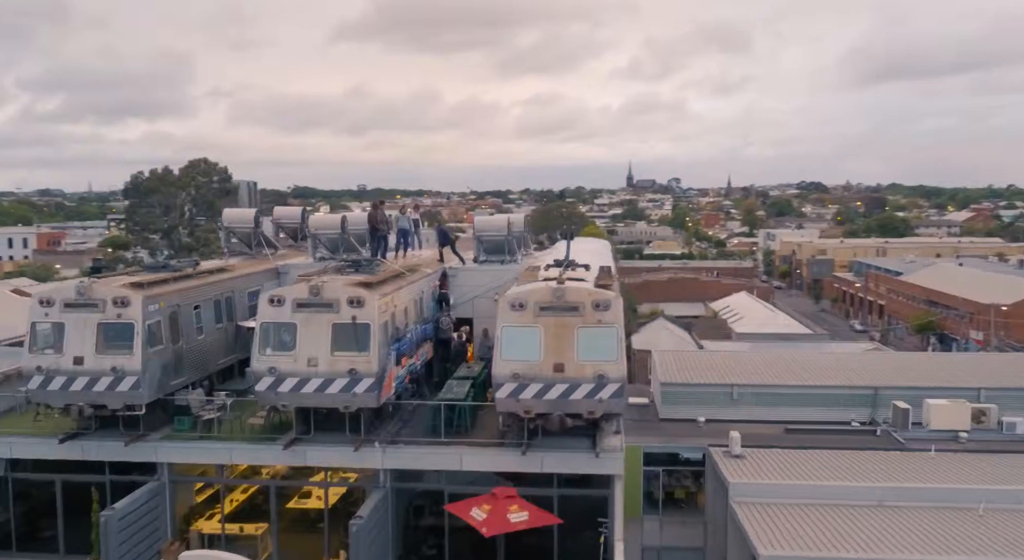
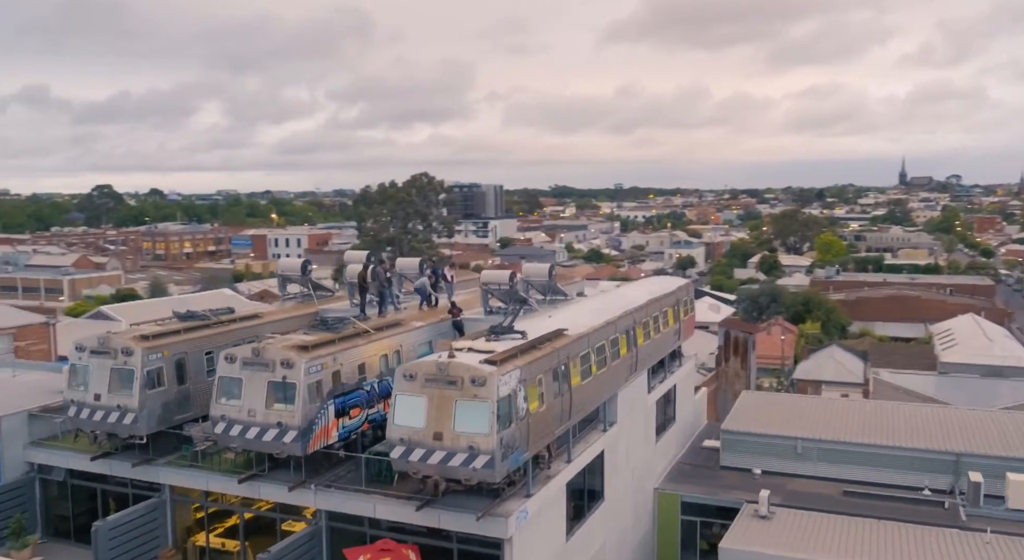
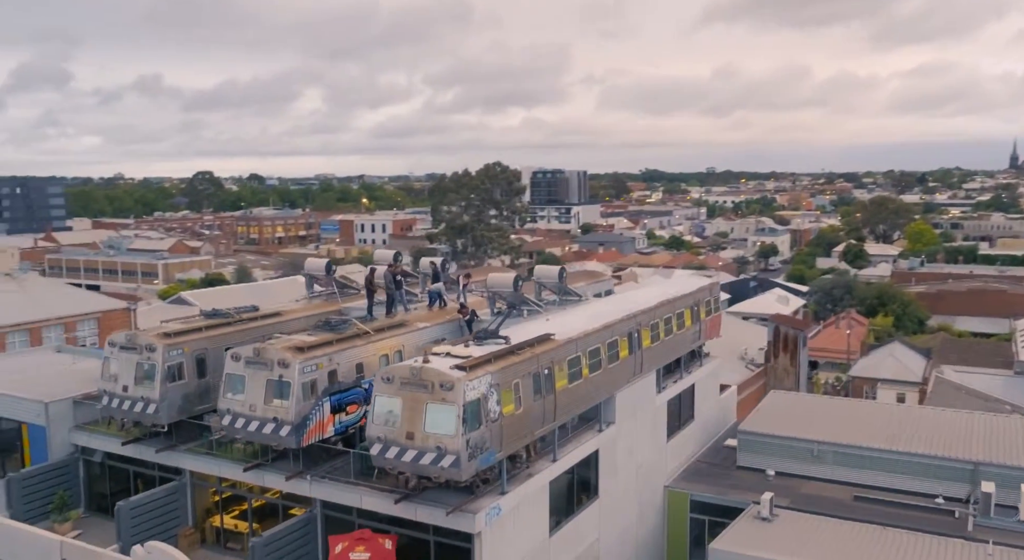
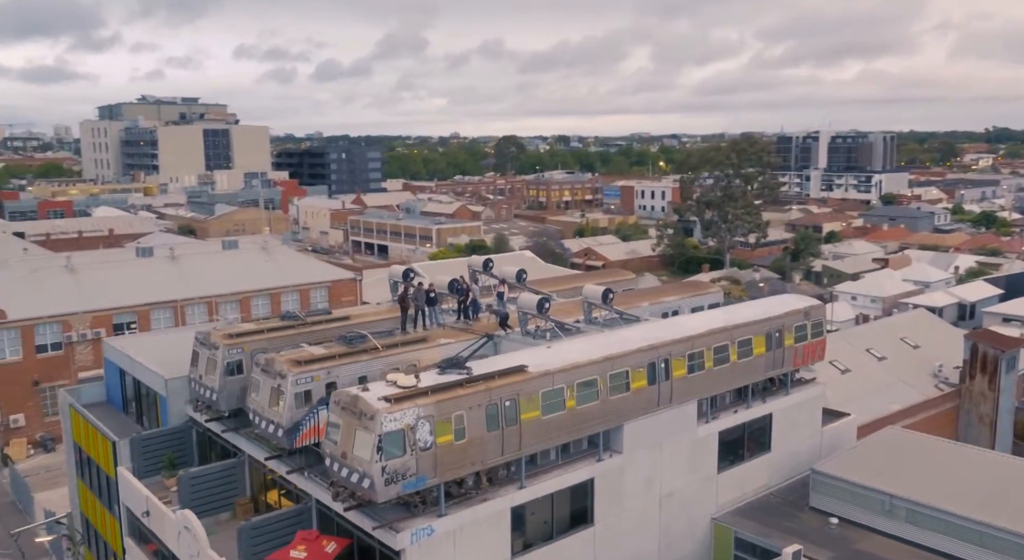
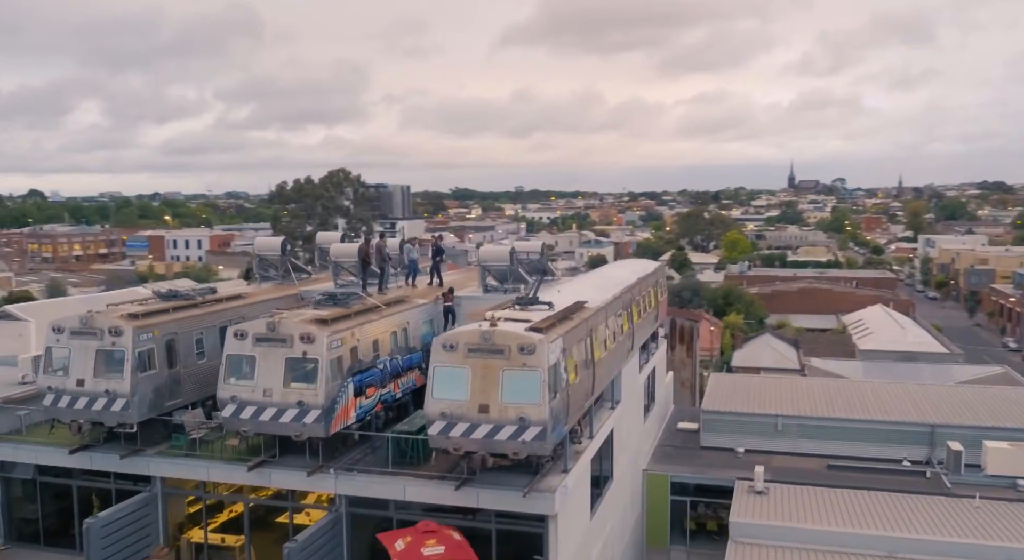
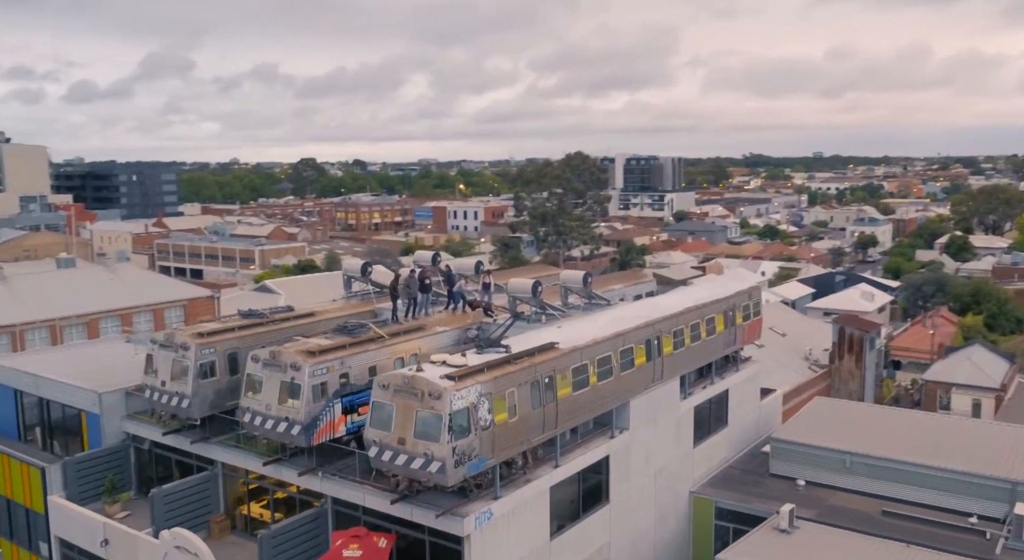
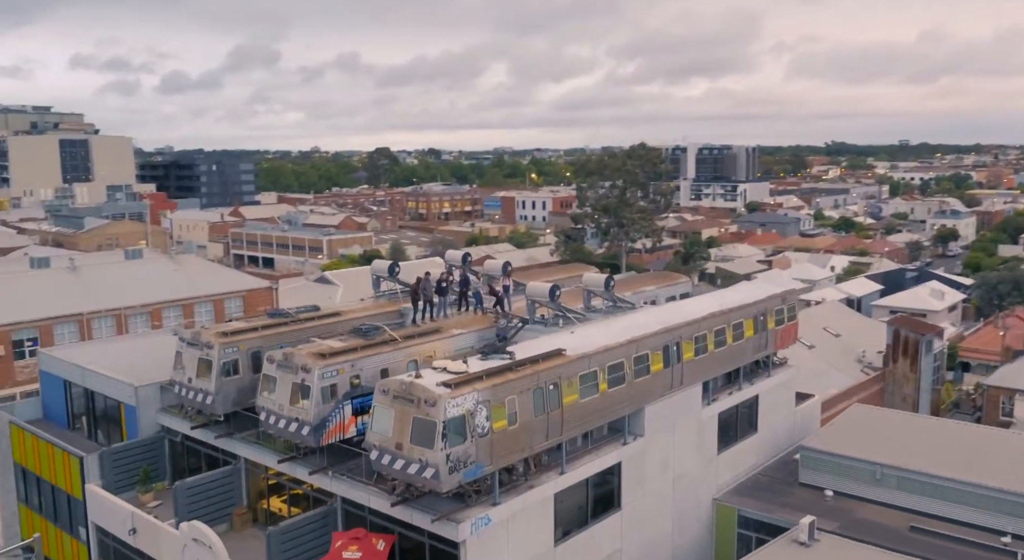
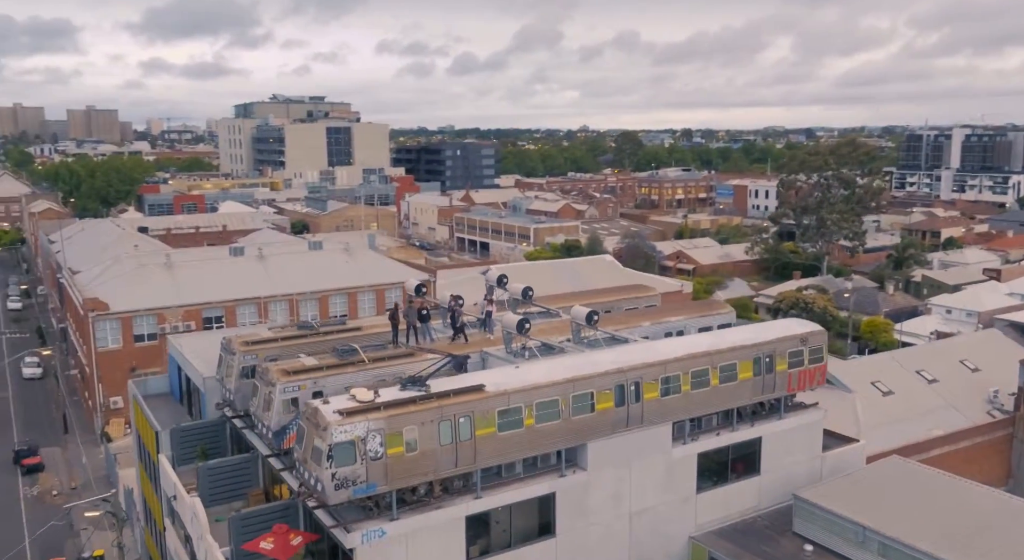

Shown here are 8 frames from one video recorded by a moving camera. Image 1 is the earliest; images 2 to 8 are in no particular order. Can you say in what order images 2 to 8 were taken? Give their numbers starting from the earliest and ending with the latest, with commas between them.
5, 2, 3, 6, 7, 4, 8
